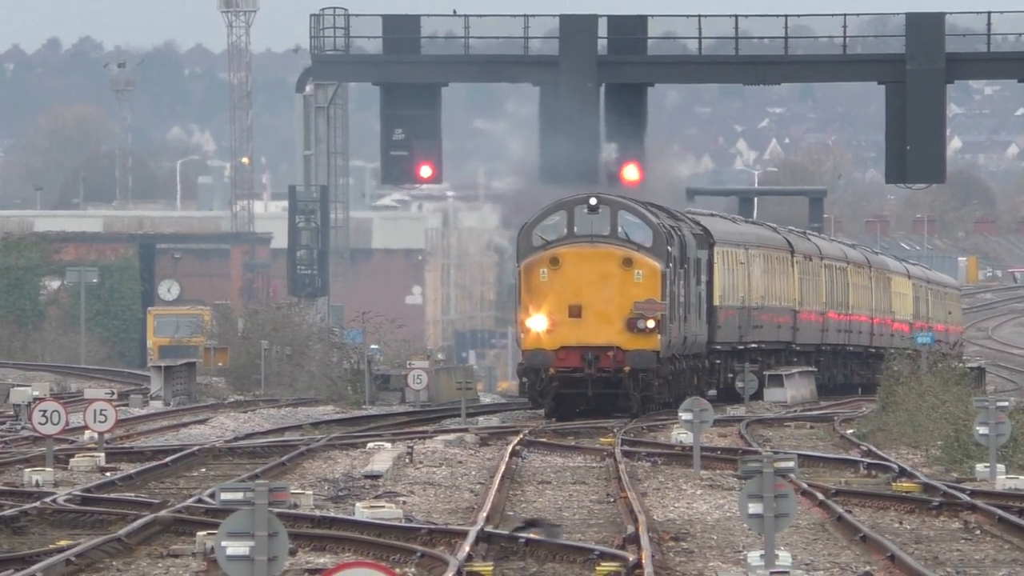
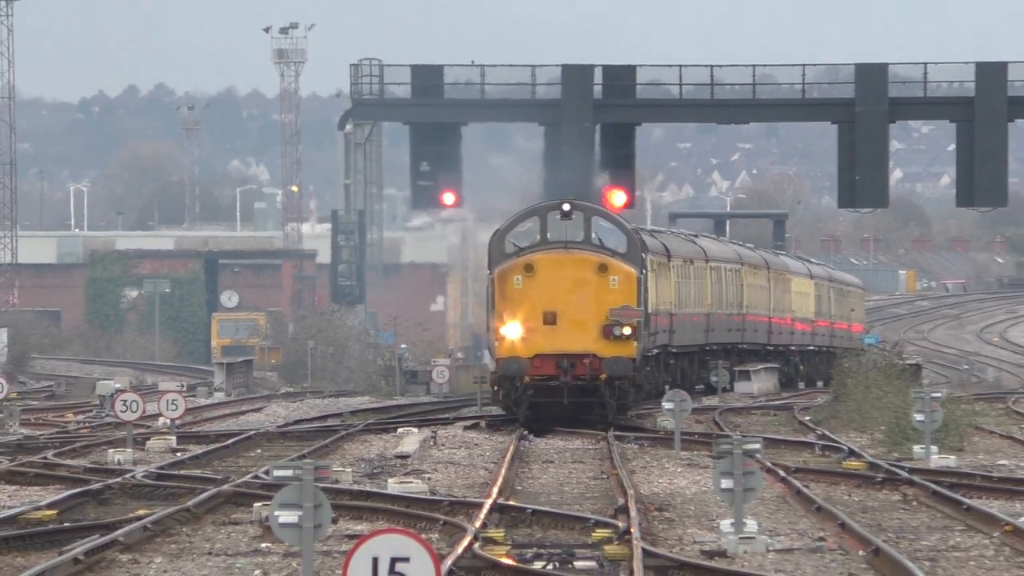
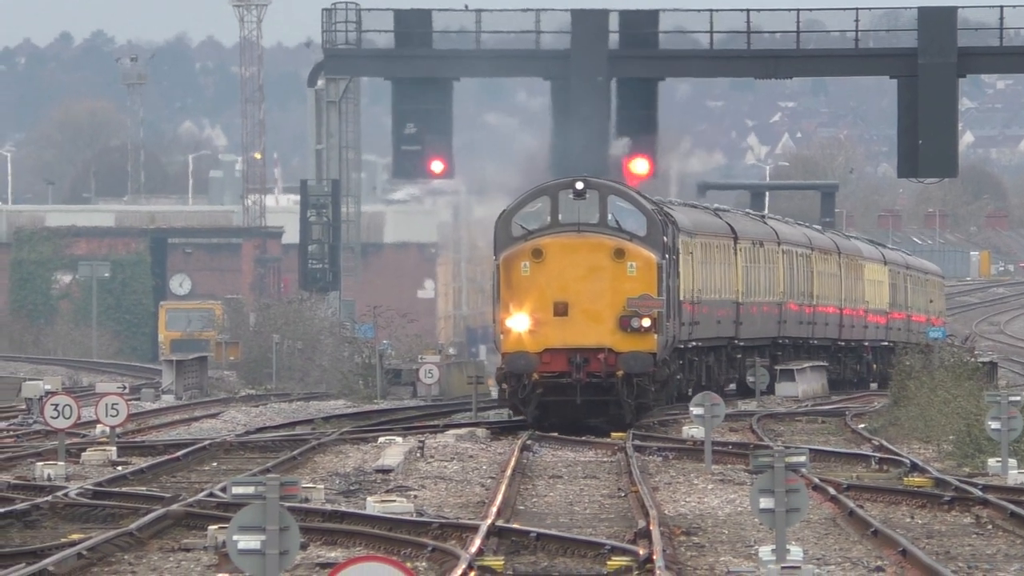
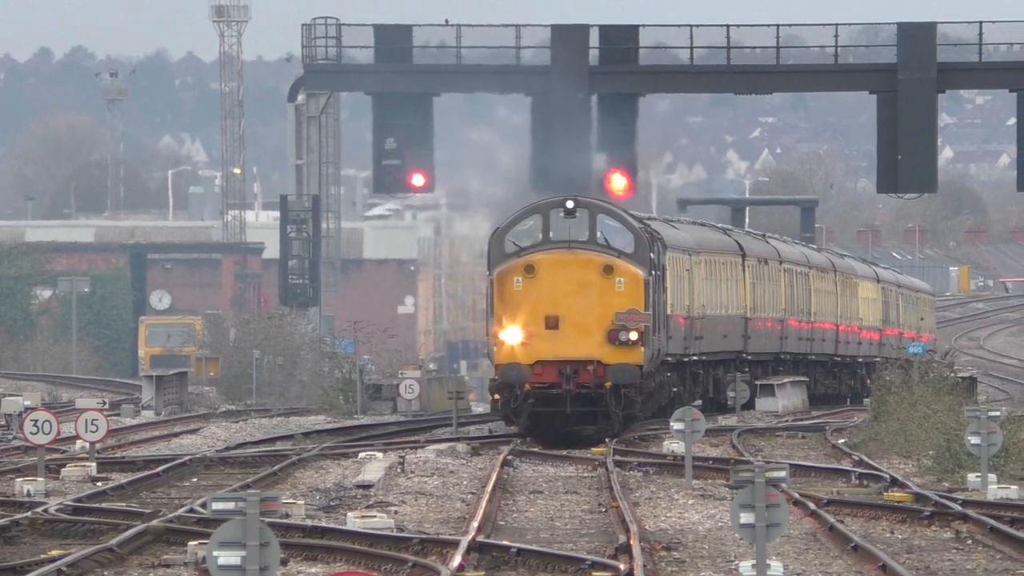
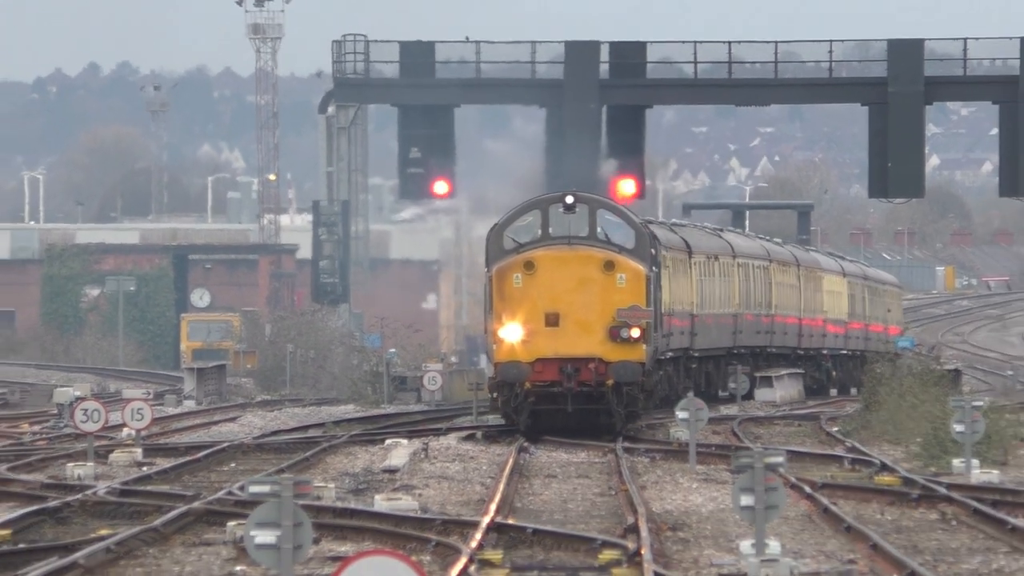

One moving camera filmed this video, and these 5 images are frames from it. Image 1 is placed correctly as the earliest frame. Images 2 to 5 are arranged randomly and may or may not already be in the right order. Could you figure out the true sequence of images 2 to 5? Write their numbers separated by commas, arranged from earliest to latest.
4, 3, 5, 2
